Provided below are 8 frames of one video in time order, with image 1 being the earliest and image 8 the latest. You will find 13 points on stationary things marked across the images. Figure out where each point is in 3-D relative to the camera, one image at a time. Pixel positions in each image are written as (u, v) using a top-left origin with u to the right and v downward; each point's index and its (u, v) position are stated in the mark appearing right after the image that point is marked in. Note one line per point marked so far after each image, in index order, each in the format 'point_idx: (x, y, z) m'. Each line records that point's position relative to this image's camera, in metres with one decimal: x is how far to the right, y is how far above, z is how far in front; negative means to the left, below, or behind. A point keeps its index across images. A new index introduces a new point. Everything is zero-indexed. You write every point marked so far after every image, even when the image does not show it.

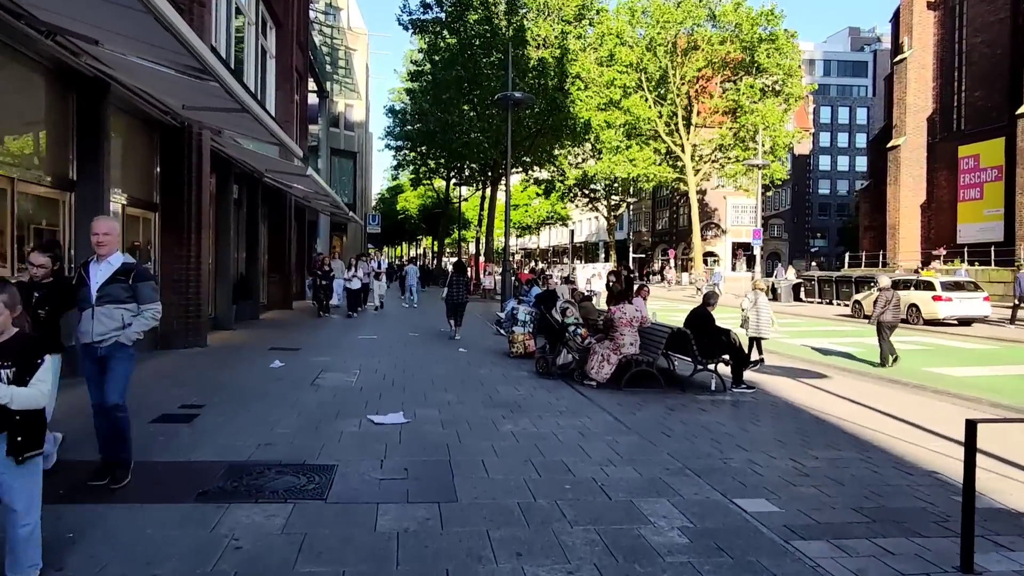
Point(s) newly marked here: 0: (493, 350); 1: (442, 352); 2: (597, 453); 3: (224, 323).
0: (-0.4, -1.2, +14.0) m
1: (-1.4, -1.2, +14.1) m
2: (+0.8, -1.5, +6.5) m
3: (-6.6, -0.9, +17.0) m
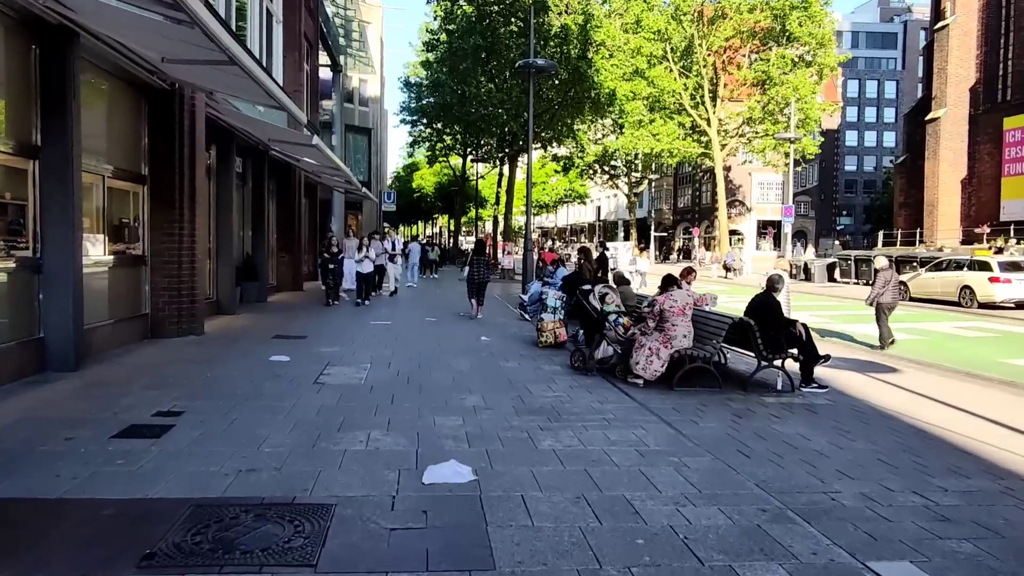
0: (+0.1, -0.9, +12.6) m
1: (-0.9, -0.9, +12.7) m
2: (+1.1, -1.4, +5.1) m
3: (-6.1, -0.5, +15.8) m
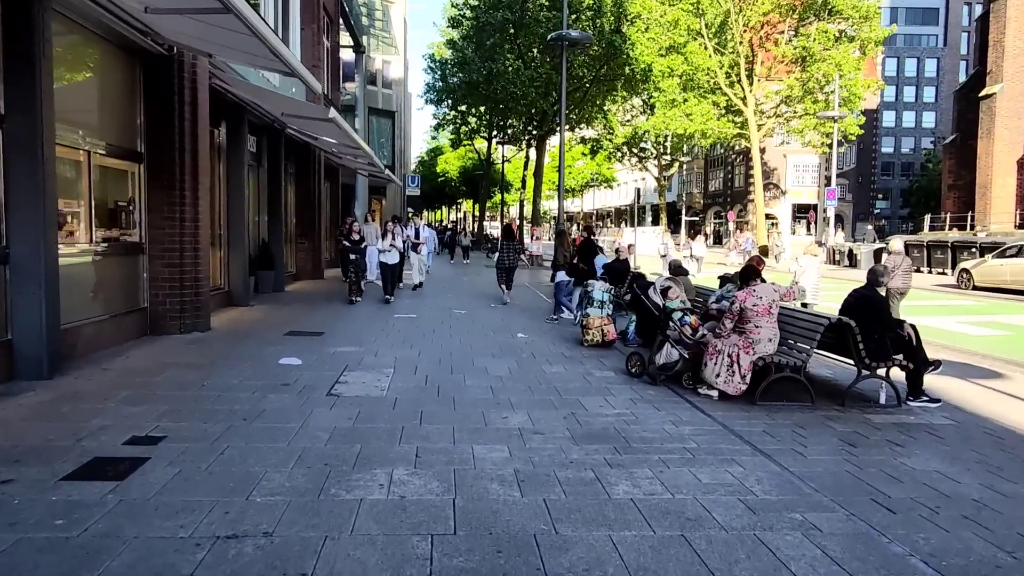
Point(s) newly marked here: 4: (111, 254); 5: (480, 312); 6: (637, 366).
0: (+0.7, -0.8, +11.2) m
1: (-0.3, -0.7, +11.4) m
2: (+1.5, -1.4, +3.7) m
3: (-5.4, -0.2, +14.5) m
4: (-5.3, +0.4, +9.7) m
5: (-0.7, -0.5, +14.8) m
6: (+1.4, -0.9, +8.3) m
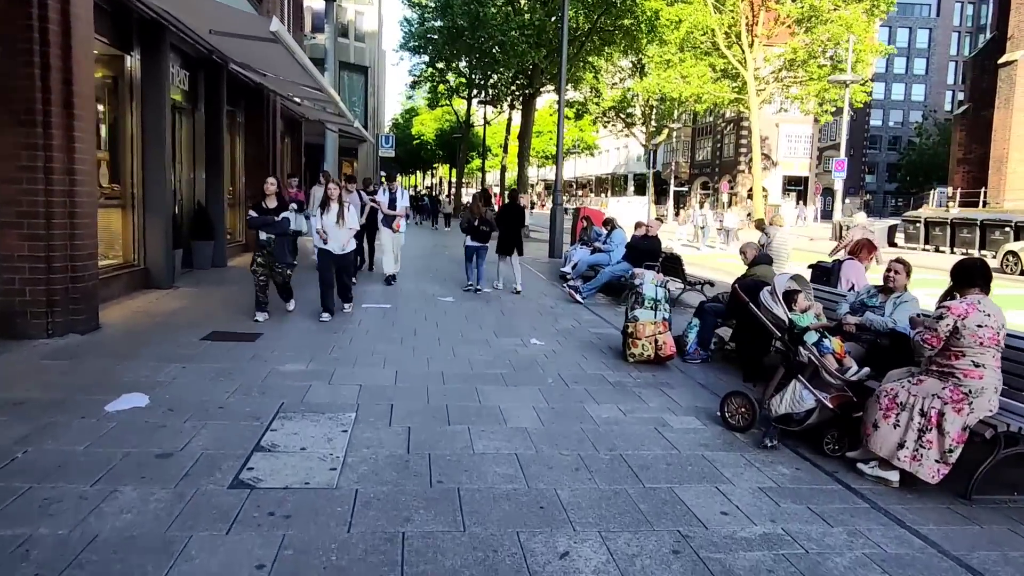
0: (+0.9, -0.6, +8.1) m
1: (-0.1, -0.6, +8.3) m
2: (+1.8, -1.6, +0.7) m
3: (-5.4, +0.1, +11.2) m
4: (-5.1, +0.6, +6.4) m
5: (-0.7, -0.2, +11.7) m
6: (+1.7, -0.9, +5.3) m
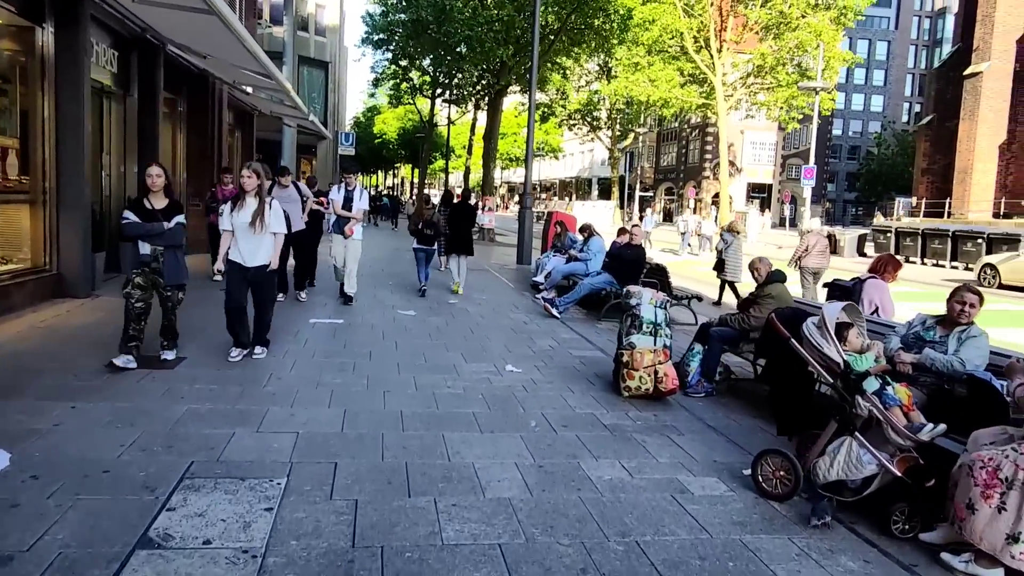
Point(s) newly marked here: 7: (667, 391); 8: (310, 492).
0: (+0.6, -0.8, +7.0) m
1: (-0.4, -0.8, +7.1) m
2: (+2.0, -1.8, -0.4) m
3: (-5.8, 0.0, +9.8) m
4: (-5.2, +0.5, +4.9) m
5: (-1.1, -0.3, +10.5) m
6: (+1.5, -1.1, +4.2) m
7: (+1.3, -0.9, +6.2) m
8: (-1.1, -1.1, +3.9) m
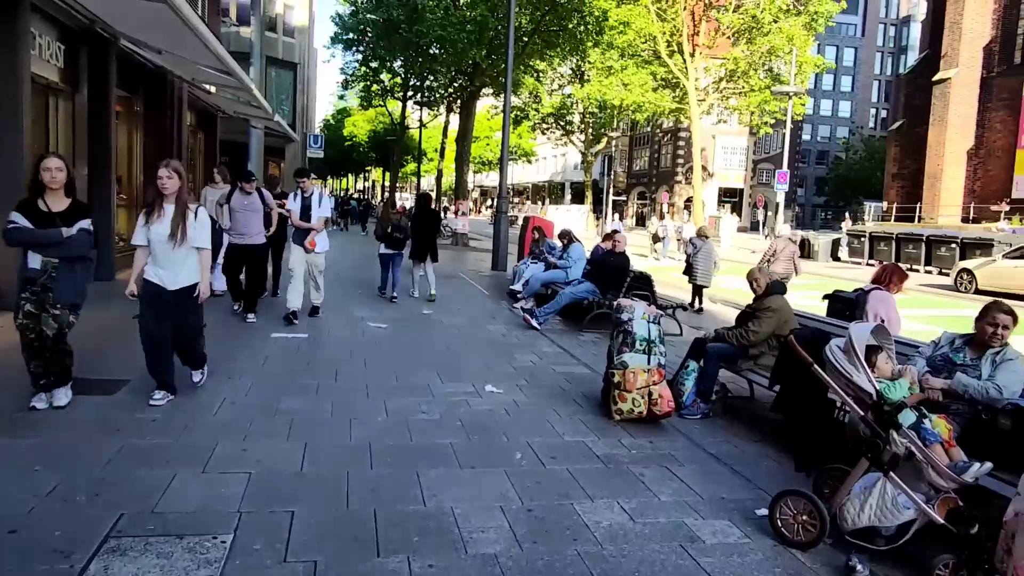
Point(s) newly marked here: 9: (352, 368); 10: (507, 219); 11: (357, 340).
0: (+0.4, -0.9, +6.5) m
1: (-0.6, -0.9, +6.5) m
2: (+2.1, -1.8, -0.9) m
3: (-6.0, -0.2, +9.0) m
4: (-5.3, +0.4, +4.2) m
5: (-1.4, -0.5, +9.9) m
6: (+1.5, -1.2, +3.7) m
7: (+1.2, -1.0, +5.7) m
8: (-1.1, -1.2, +3.3) m
9: (-1.5, -0.7, +7.1) m
10: (-0.1, +1.7, +18.0) m
11: (-1.8, -0.6, +8.4) m
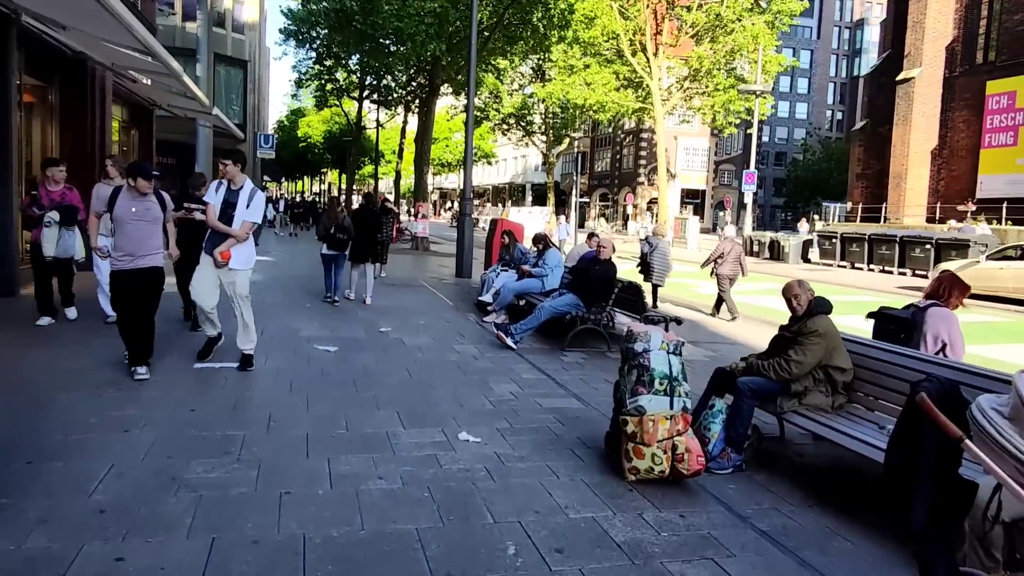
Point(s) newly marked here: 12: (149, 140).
0: (+0.3, -1.1, +5.1) m
1: (-0.7, -1.0, +5.1) m
2: (+2.3, -2.0, -2.1) m
3: (-6.3, -0.4, +7.3) m
4: (-5.3, +0.2, +2.6) m
5: (-1.7, -0.7, +8.5) m
6: (+1.5, -1.3, +2.4) m
7: (+1.1, -1.1, +4.4) m
8: (-1.1, -1.3, +1.9) m
9: (-1.7, -0.9, +5.6) m
10: (-0.9, +1.5, +16.6) m
11: (-2.0, -0.8, +7.0) m
12: (-9.6, +3.9, +19.6) m
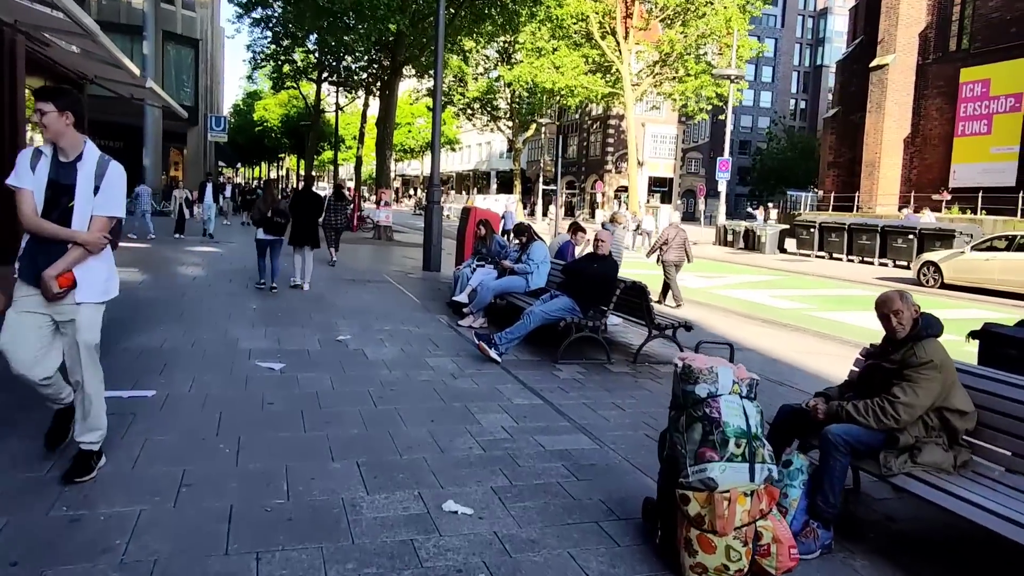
0: (+0.3, -1.2, +3.8) m
1: (-0.7, -1.1, +3.7) m
2: (+2.7, -2.1, -3.3) m
3: (-6.4, -0.4, +5.6) m
4: (-5.2, 0.0, +0.9) m
5: (-1.9, -0.7, +7.0) m
6: (+1.6, -1.4, +1.1) m
7: (+1.1, -1.2, +3.1) m
8: (-0.9, -1.5, +0.5) m
9: (-1.7, -1.0, +4.2) m
10: (-1.5, +1.6, +15.1) m
11: (-2.1, -0.8, +5.5) m
12: (-10.3, +4.0, +17.7) m
